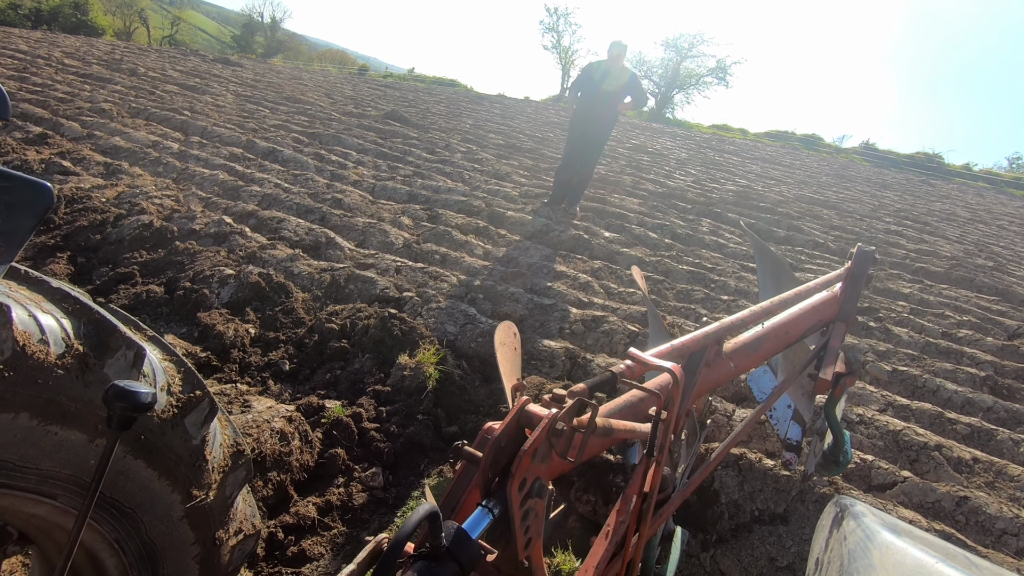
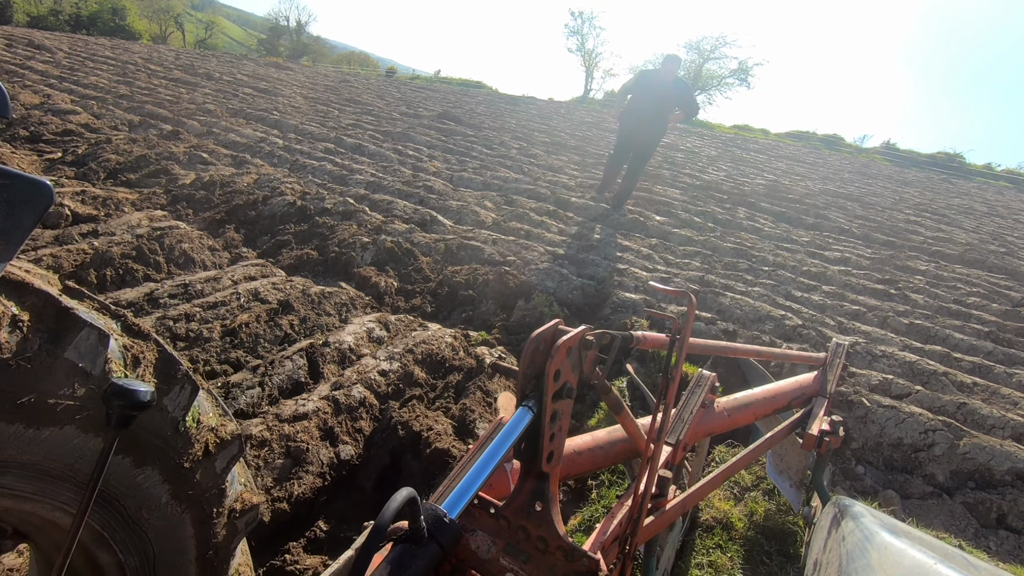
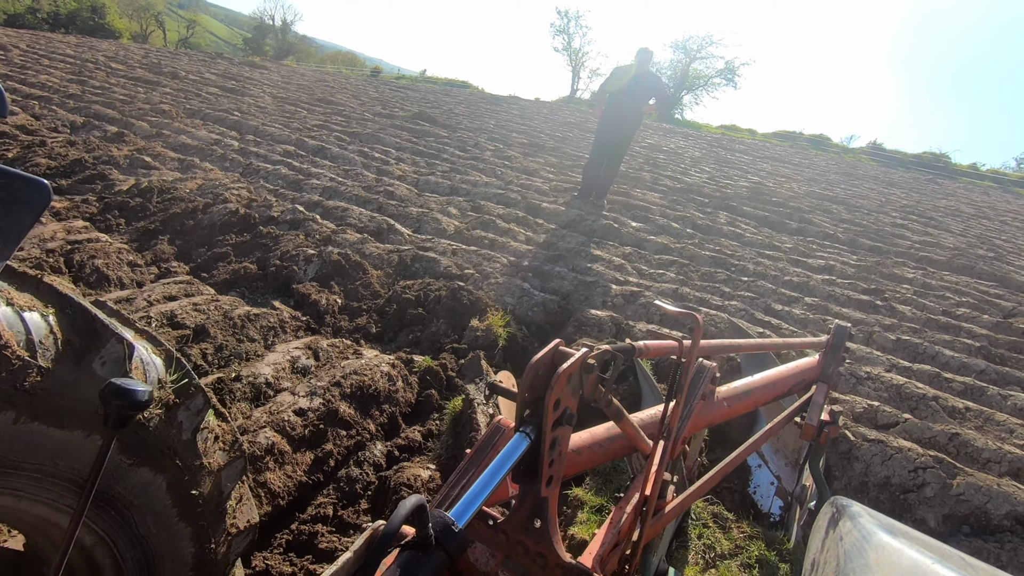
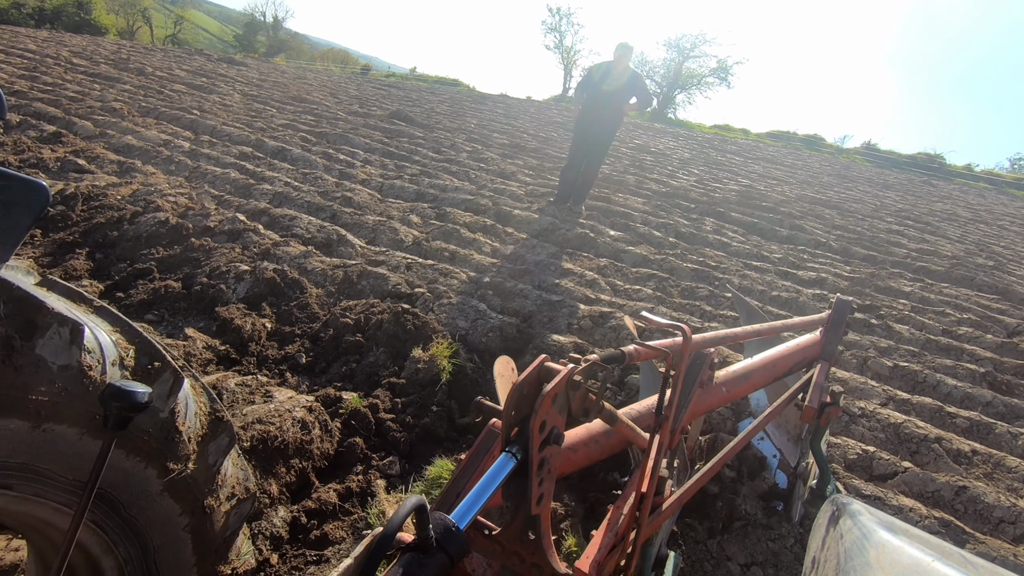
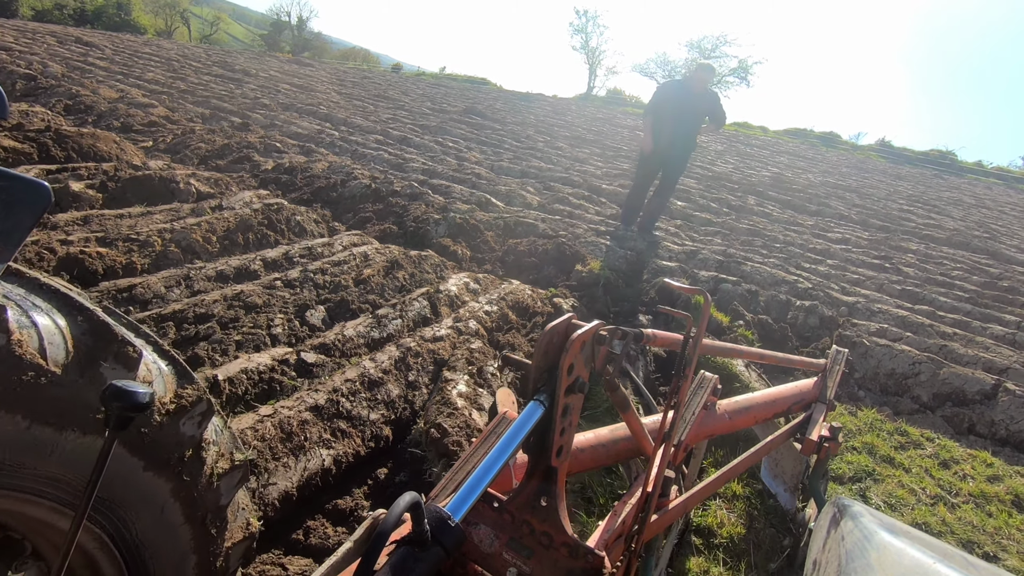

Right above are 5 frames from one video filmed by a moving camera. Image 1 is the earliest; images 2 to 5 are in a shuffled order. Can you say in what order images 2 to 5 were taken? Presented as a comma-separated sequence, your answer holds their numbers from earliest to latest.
4, 3, 2, 5
